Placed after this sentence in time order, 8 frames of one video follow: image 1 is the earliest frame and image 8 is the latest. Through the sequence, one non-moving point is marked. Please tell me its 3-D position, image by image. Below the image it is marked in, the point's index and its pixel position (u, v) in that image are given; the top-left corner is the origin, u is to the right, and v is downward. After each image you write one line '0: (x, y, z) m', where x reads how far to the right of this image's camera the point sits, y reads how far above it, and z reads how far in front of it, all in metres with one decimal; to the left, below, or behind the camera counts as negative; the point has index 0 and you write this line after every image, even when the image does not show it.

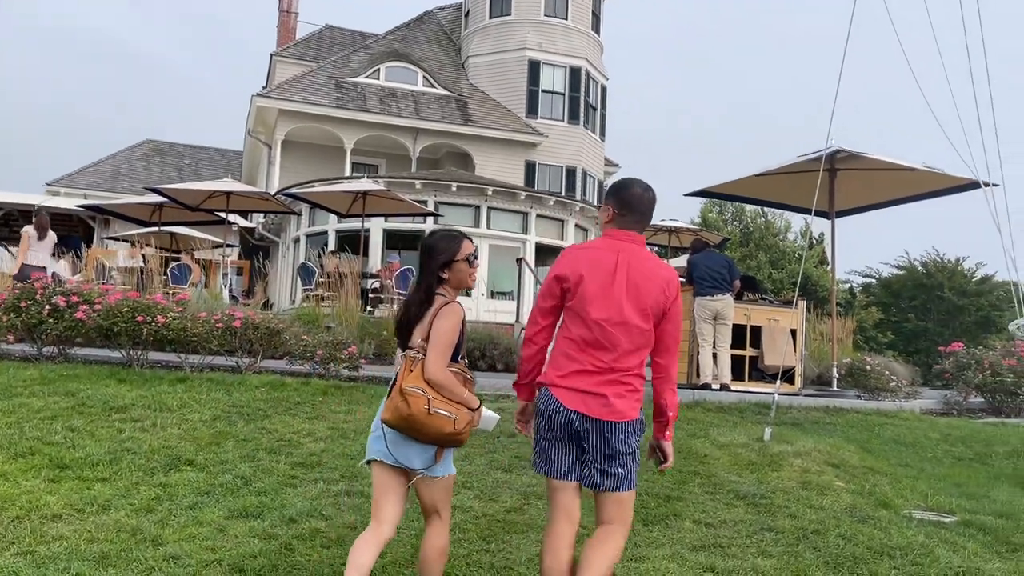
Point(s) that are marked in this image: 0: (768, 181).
0: (+3.3, +1.4, +10.9) m
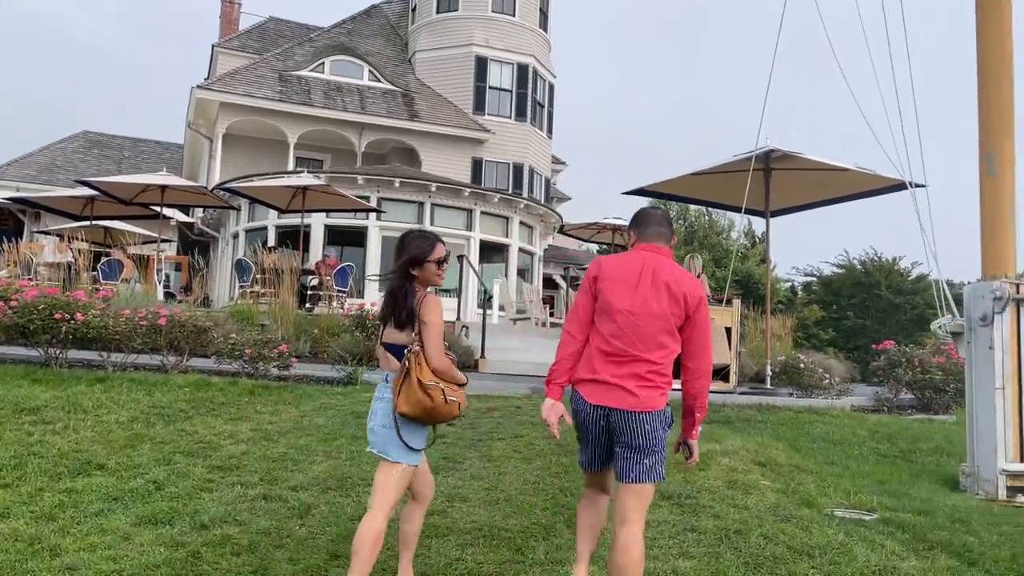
0: (+2.5, +1.4, +11.0) m
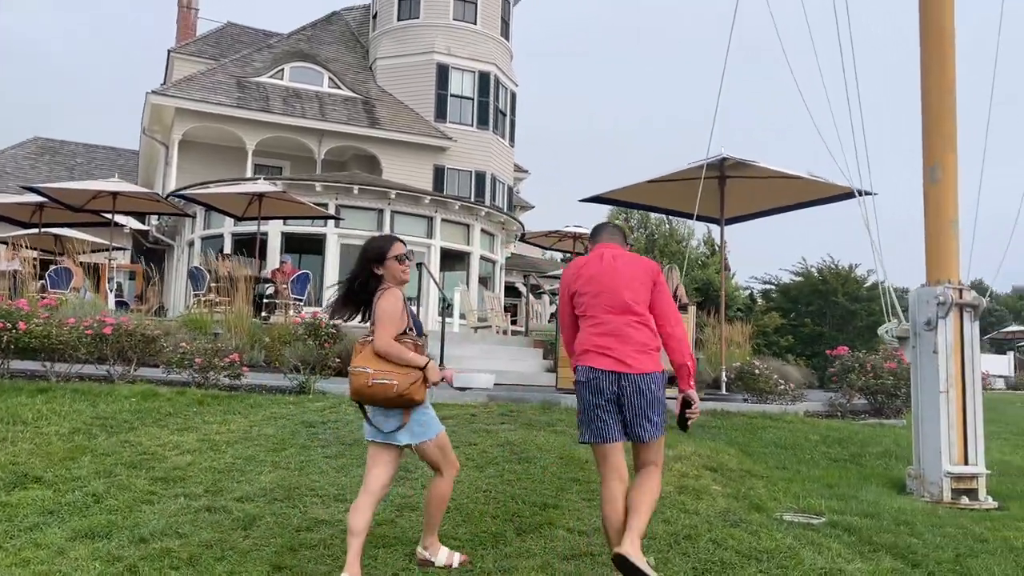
0: (+1.9, +1.3, +11.1) m
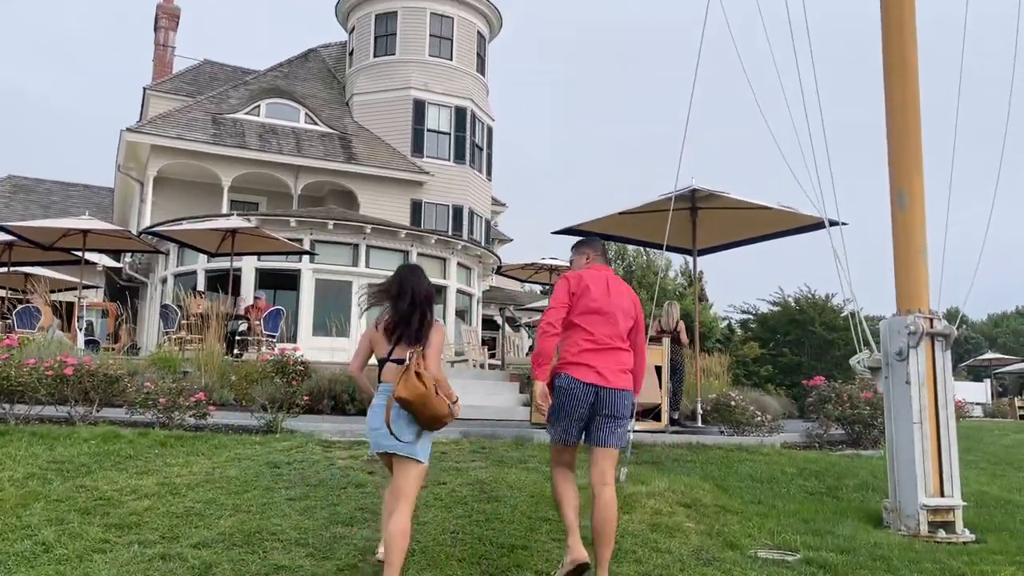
0: (+1.6, +0.9, +11.0) m
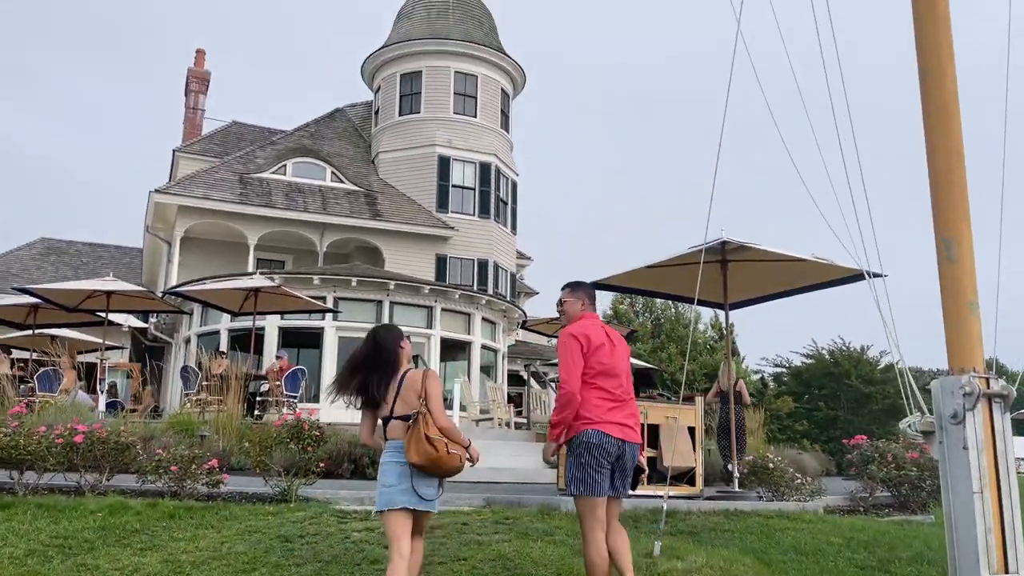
0: (+1.9, +0.2, +10.7) m
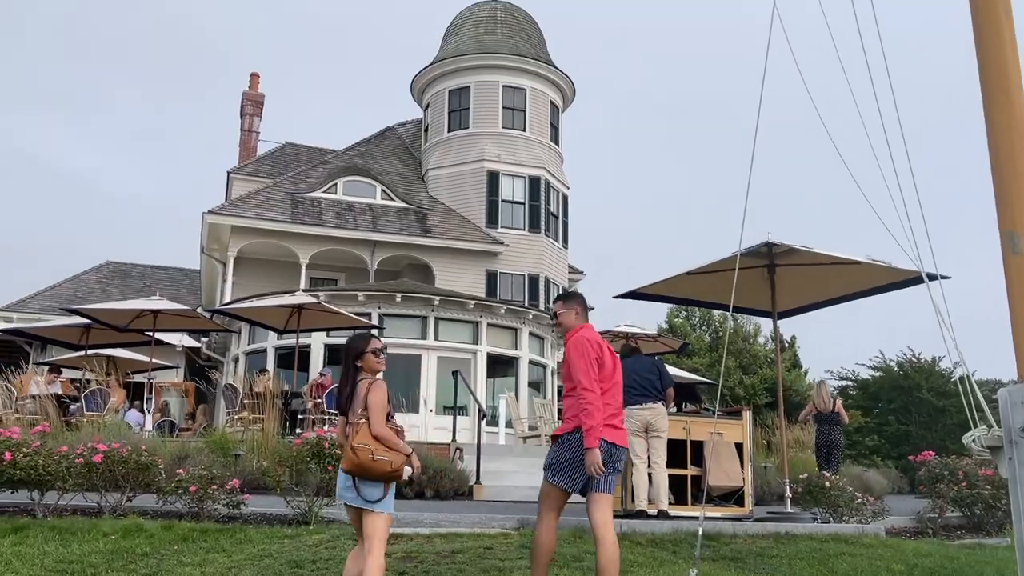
0: (+2.3, +0.1, +10.1) m
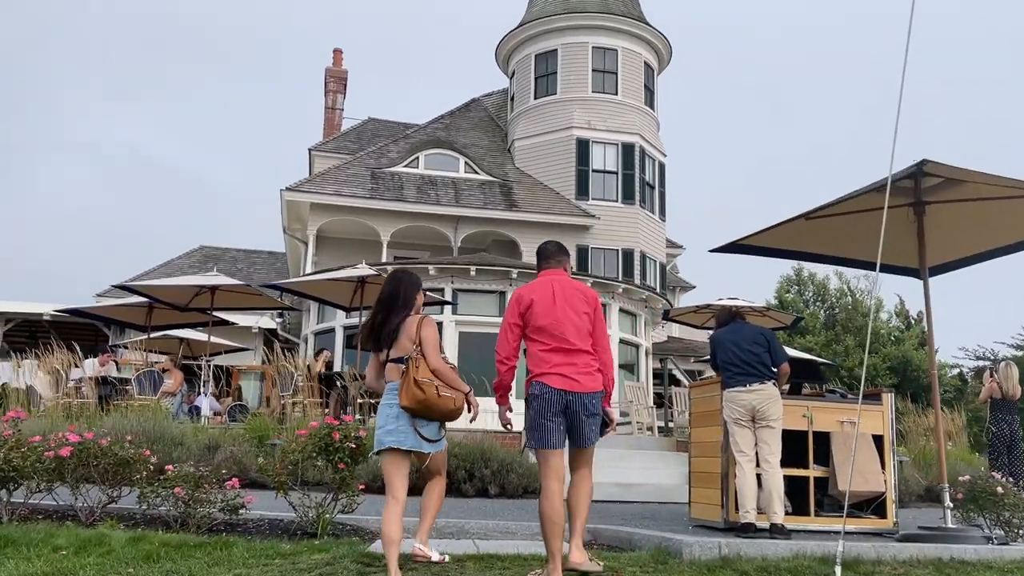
0: (+2.9, +0.6, +7.9) m
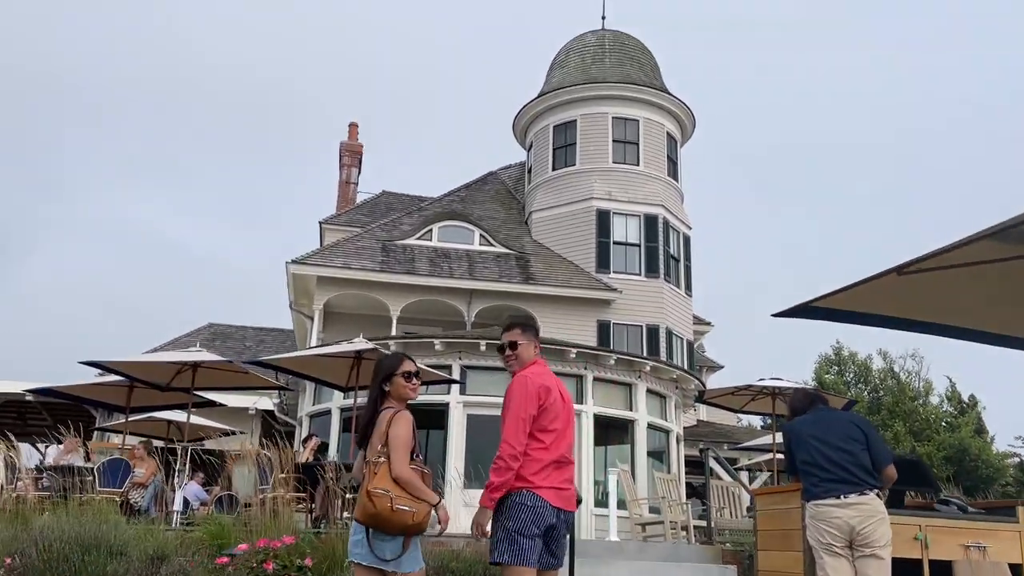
0: (+3.0, 0.0, +6.1) m
